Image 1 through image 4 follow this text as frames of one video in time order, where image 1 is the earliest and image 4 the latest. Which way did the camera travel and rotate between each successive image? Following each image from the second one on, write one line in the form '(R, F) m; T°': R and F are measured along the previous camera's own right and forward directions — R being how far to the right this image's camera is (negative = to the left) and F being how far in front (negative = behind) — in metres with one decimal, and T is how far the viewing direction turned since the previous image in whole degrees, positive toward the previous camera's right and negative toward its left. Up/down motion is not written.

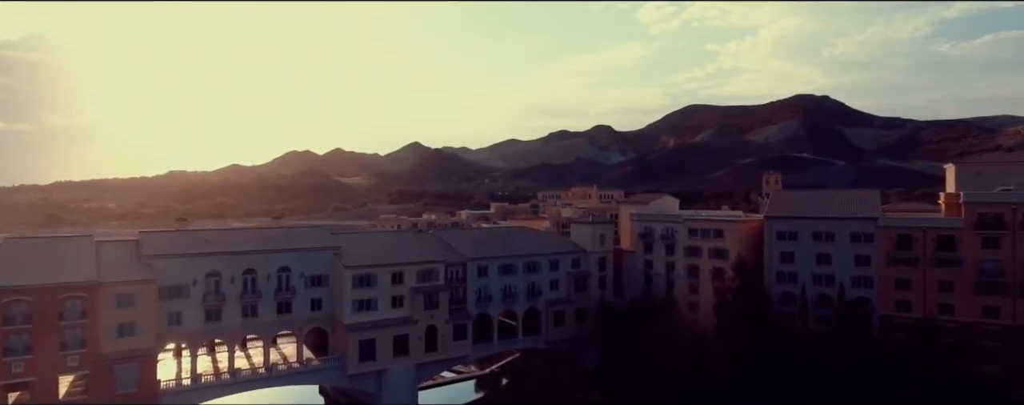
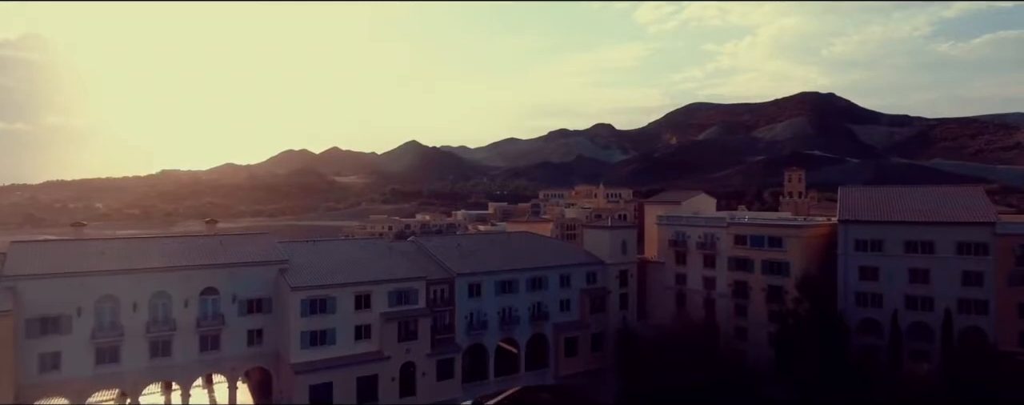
(-0.1, +10.6) m; 0°
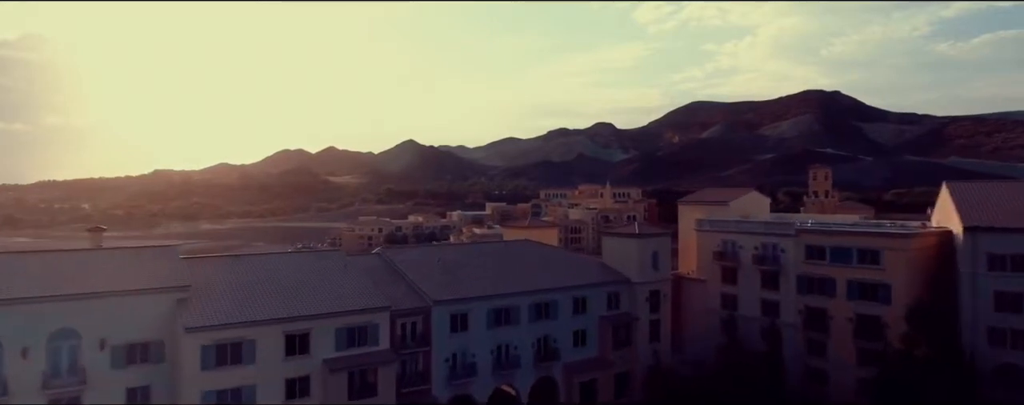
(+0.1, +10.2) m; 0°
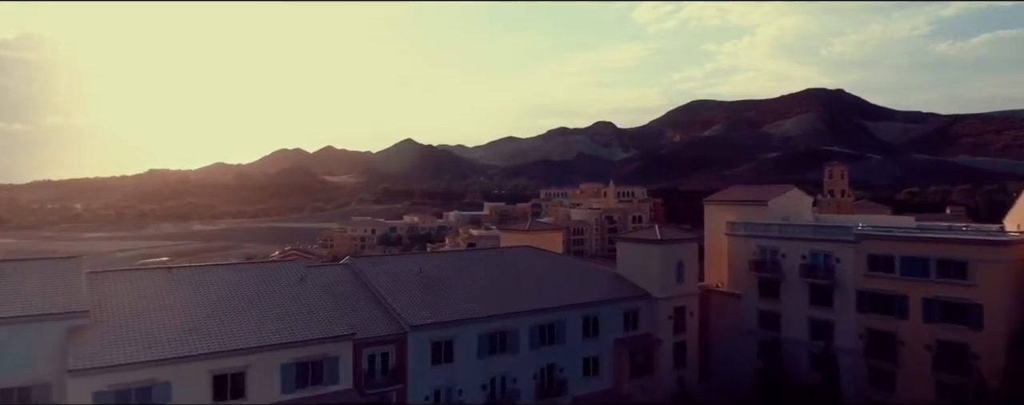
(+0.1, +5.6) m; 0°
